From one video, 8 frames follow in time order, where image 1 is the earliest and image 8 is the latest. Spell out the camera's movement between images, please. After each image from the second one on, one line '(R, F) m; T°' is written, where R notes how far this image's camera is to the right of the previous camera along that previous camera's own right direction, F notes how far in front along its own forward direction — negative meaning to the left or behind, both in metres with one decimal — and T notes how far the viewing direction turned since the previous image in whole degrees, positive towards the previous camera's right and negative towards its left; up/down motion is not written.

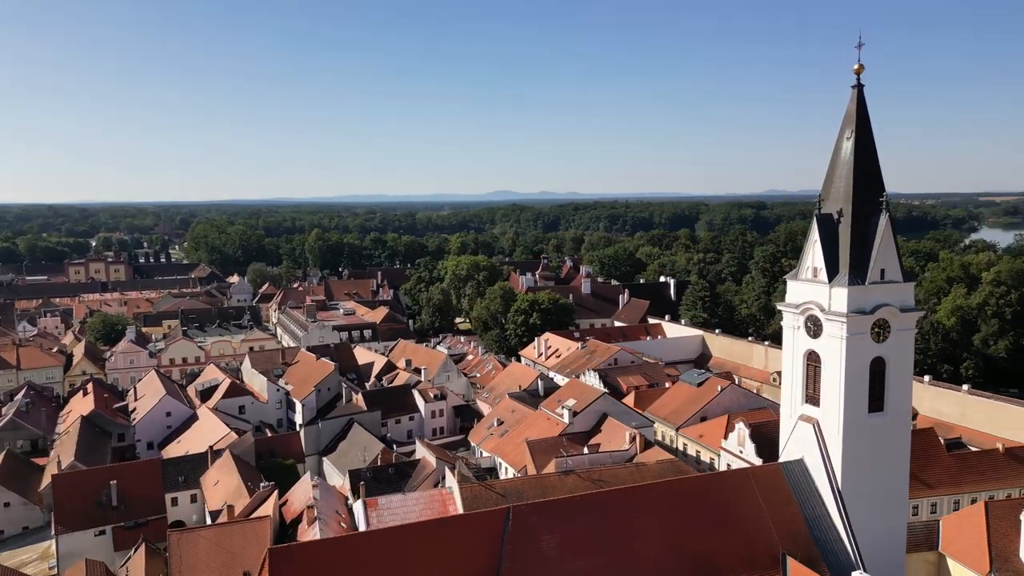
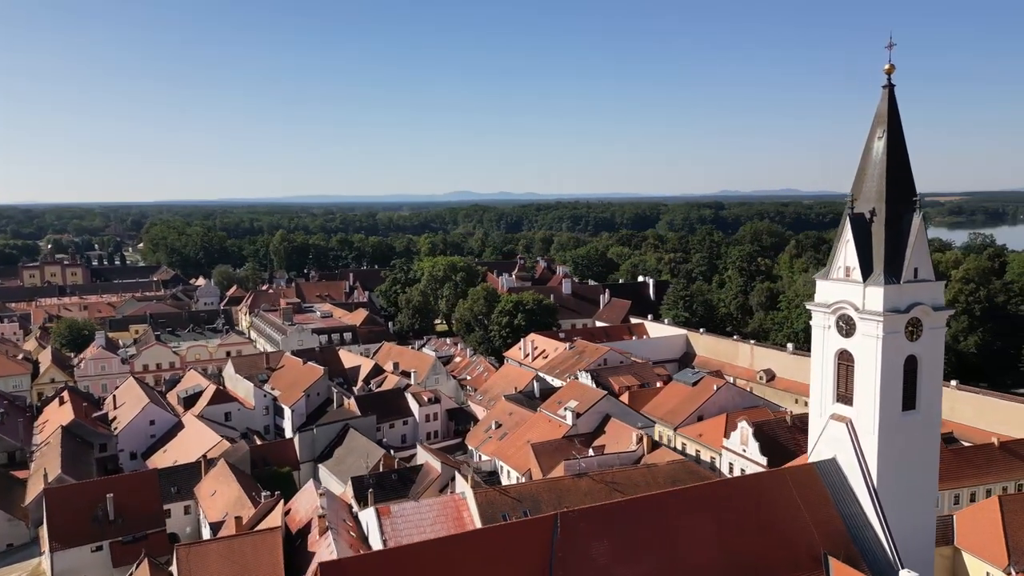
(-1.8, +0.5) m; +3°
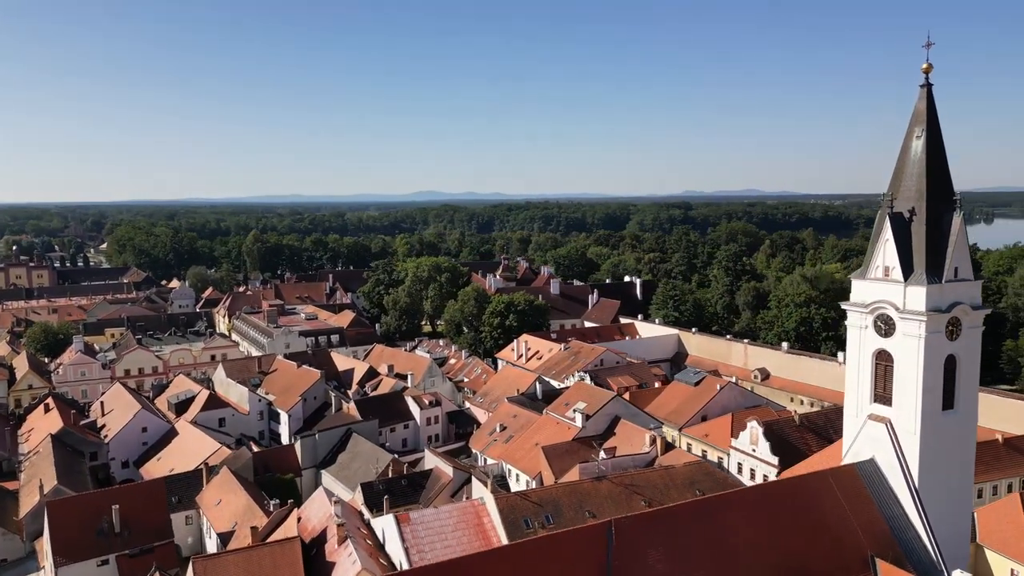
(-1.7, +0.5) m; +2°
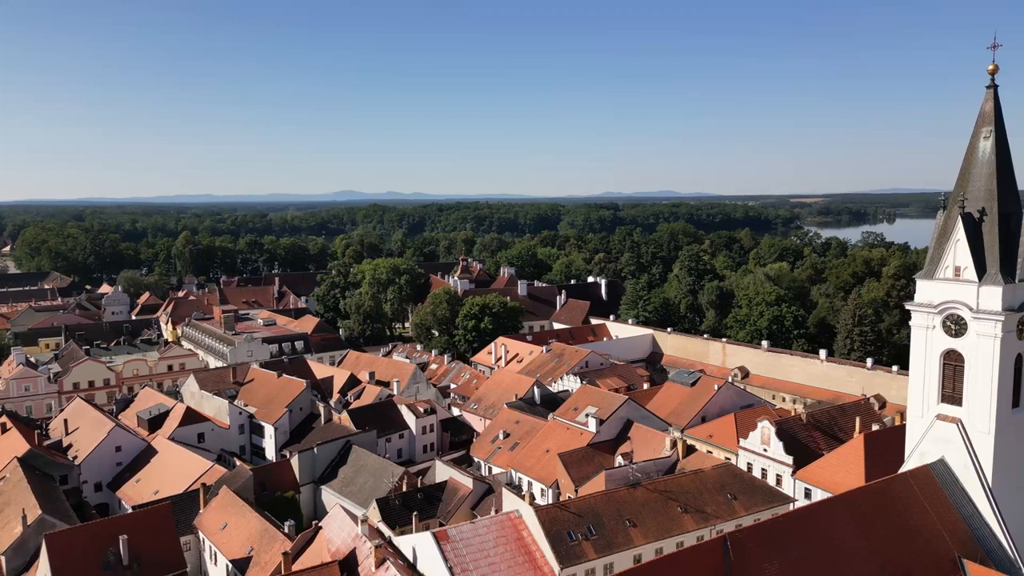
(-3.5, +1.2) m; +6°
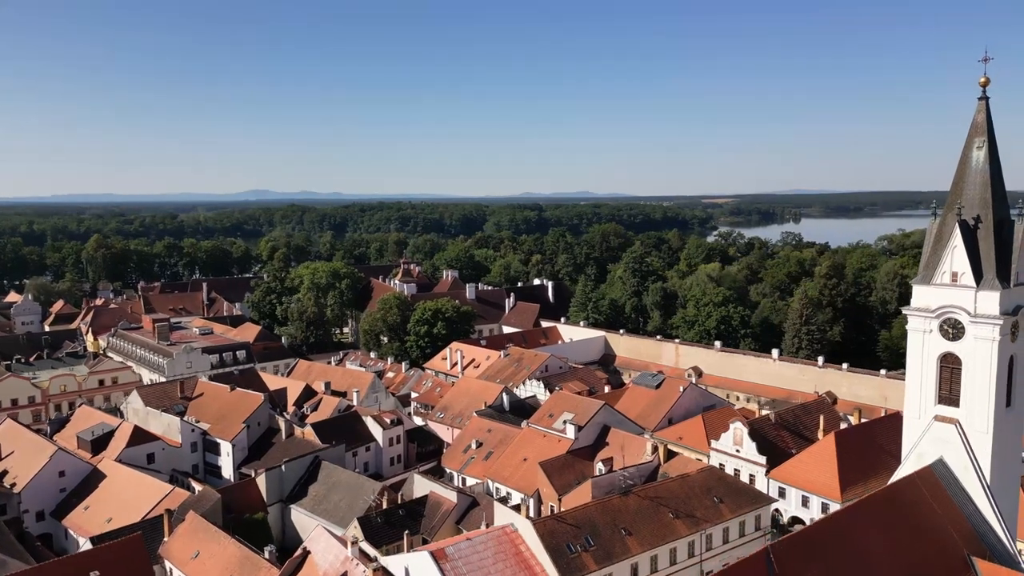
(-2.2, +0.7) m; +6°
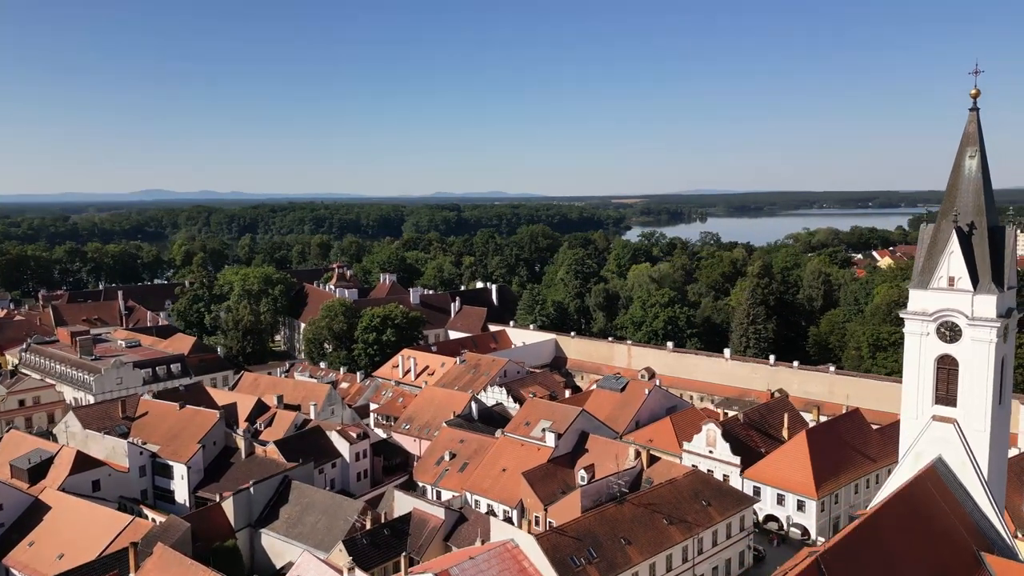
(-2.5, +0.8) m; +7°
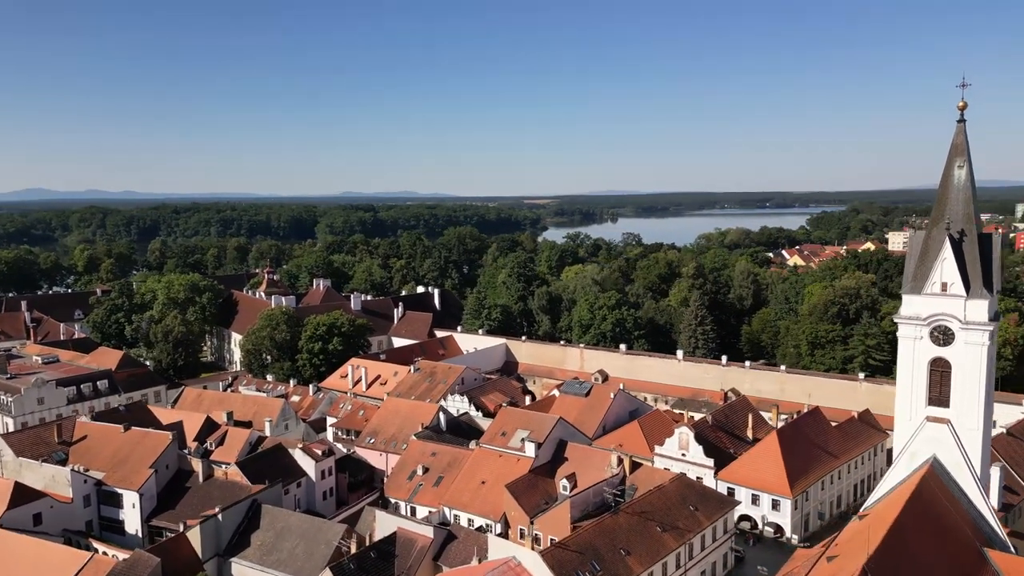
(-2.5, +0.8) m; +7°
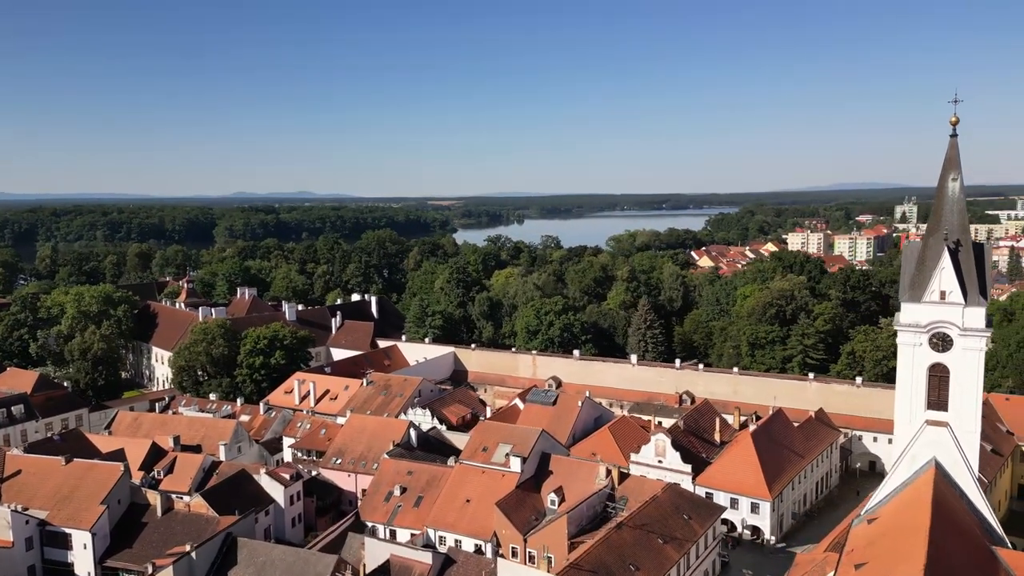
(-3.0, +0.9) m; +7°
